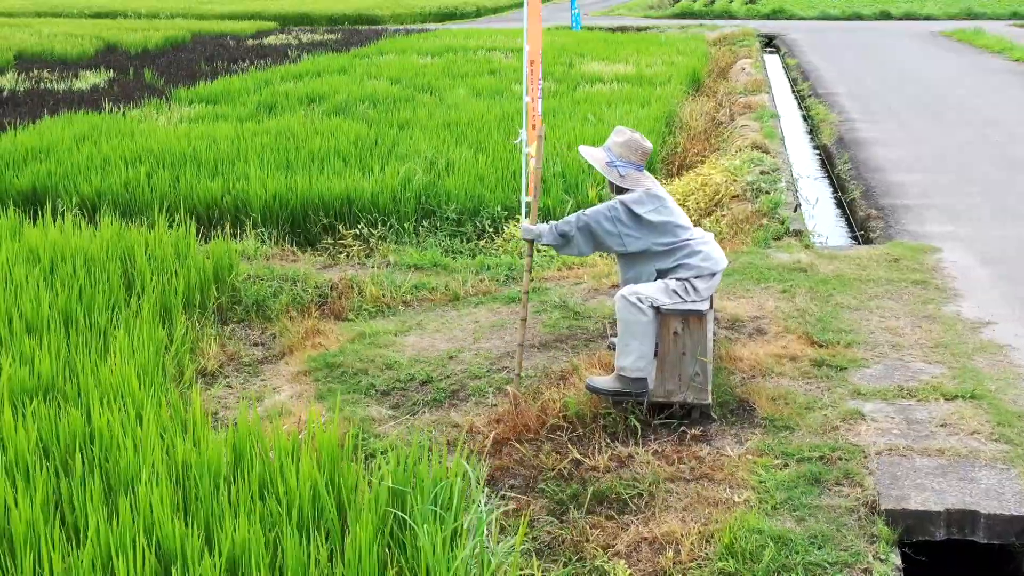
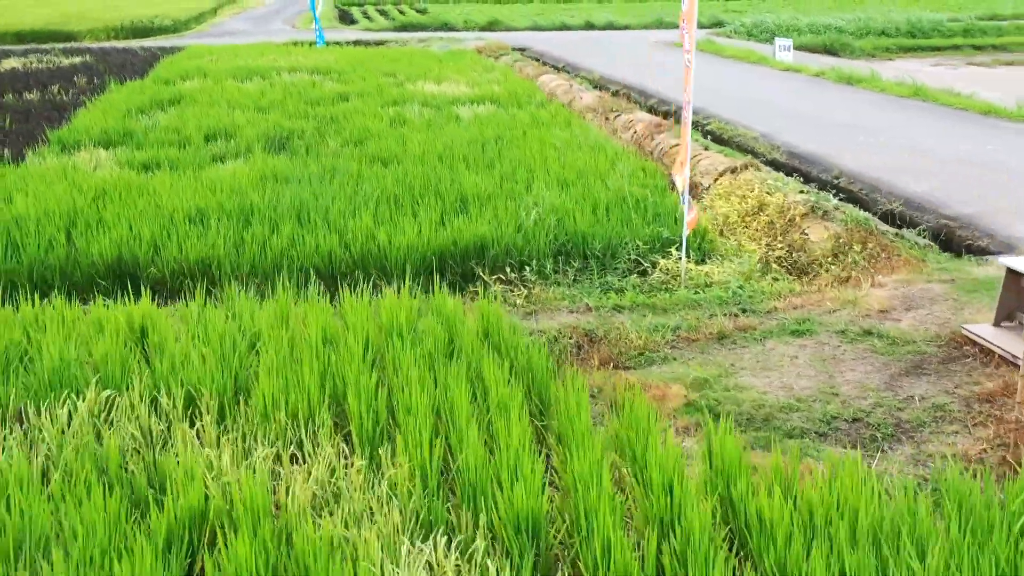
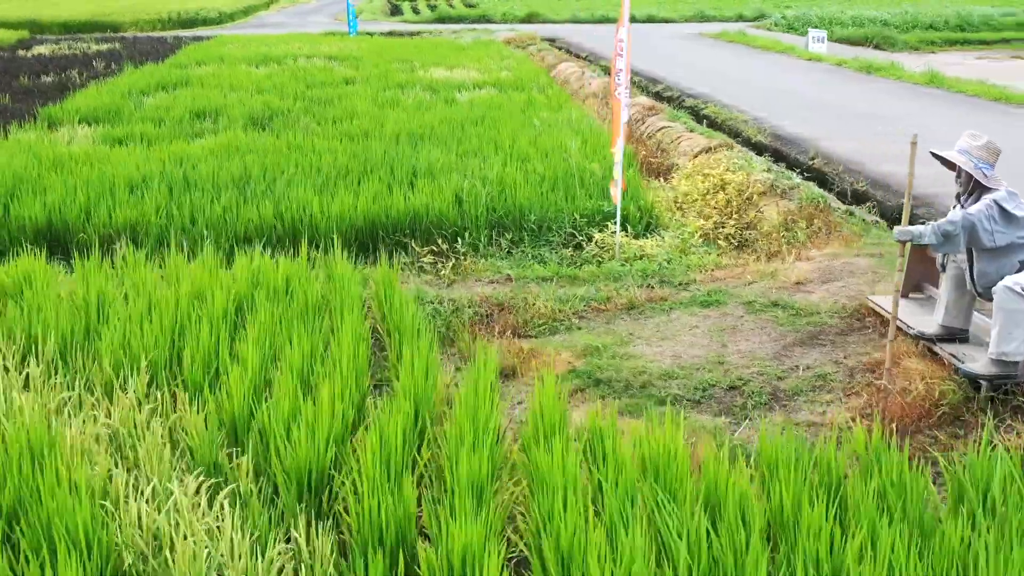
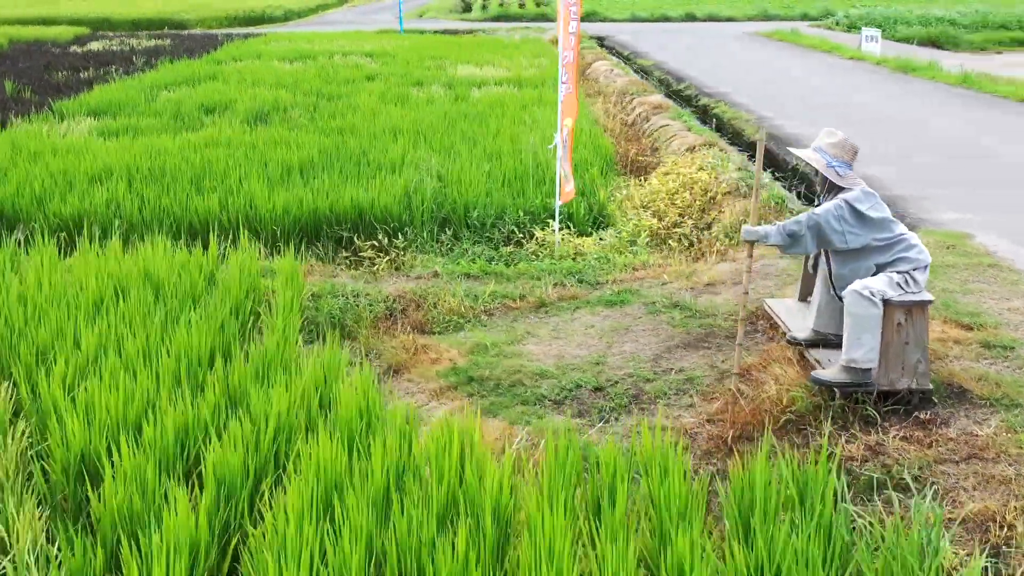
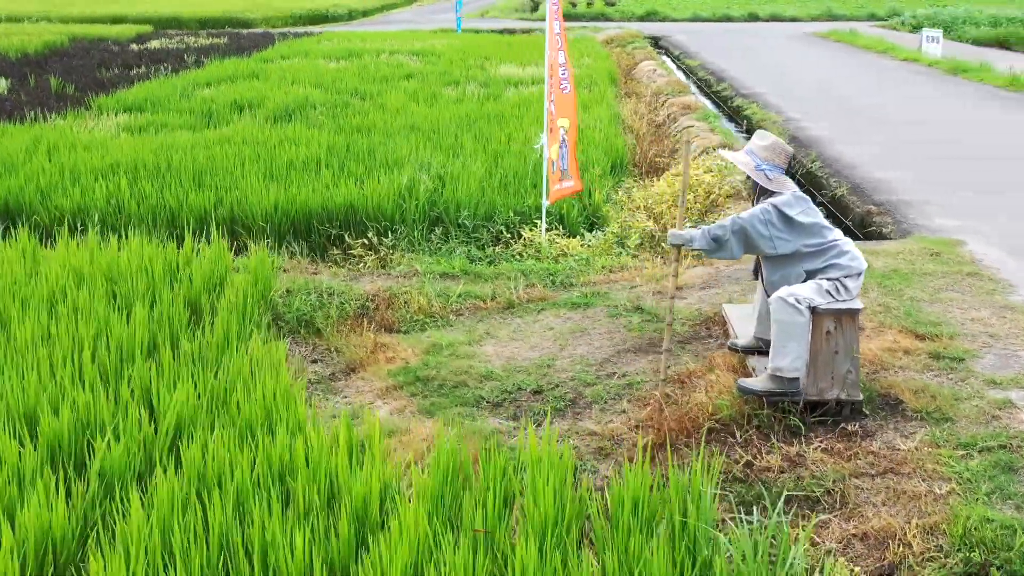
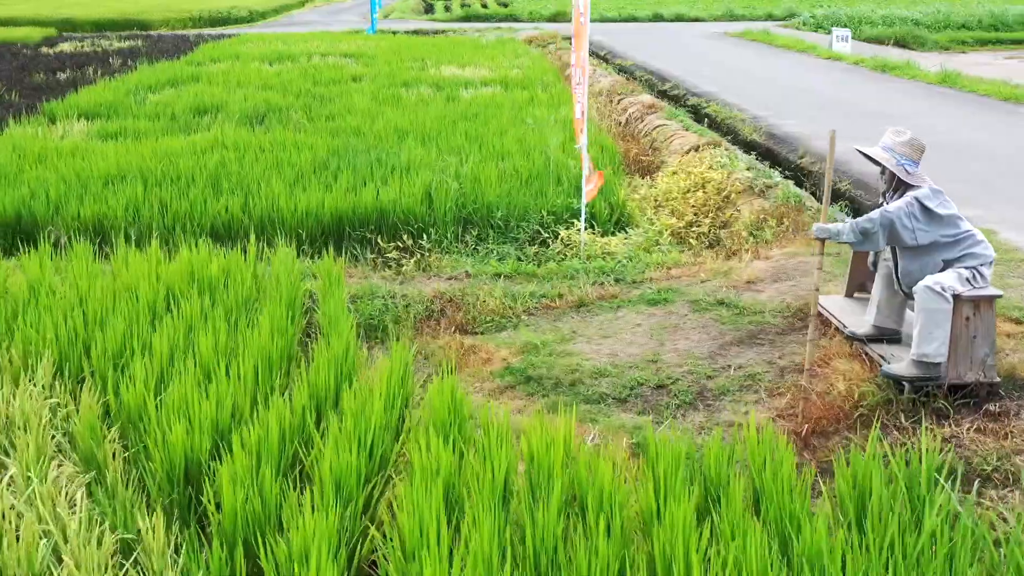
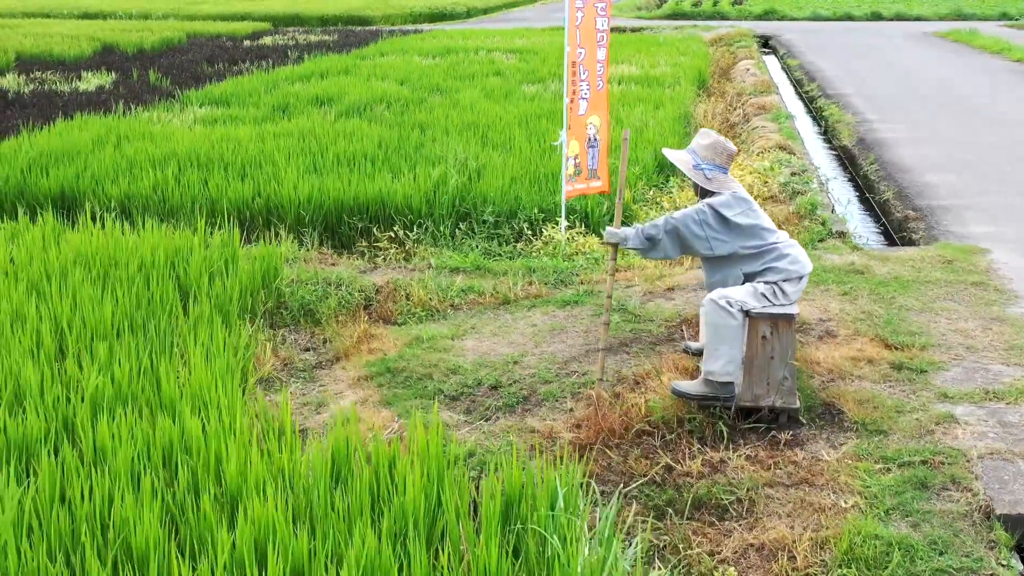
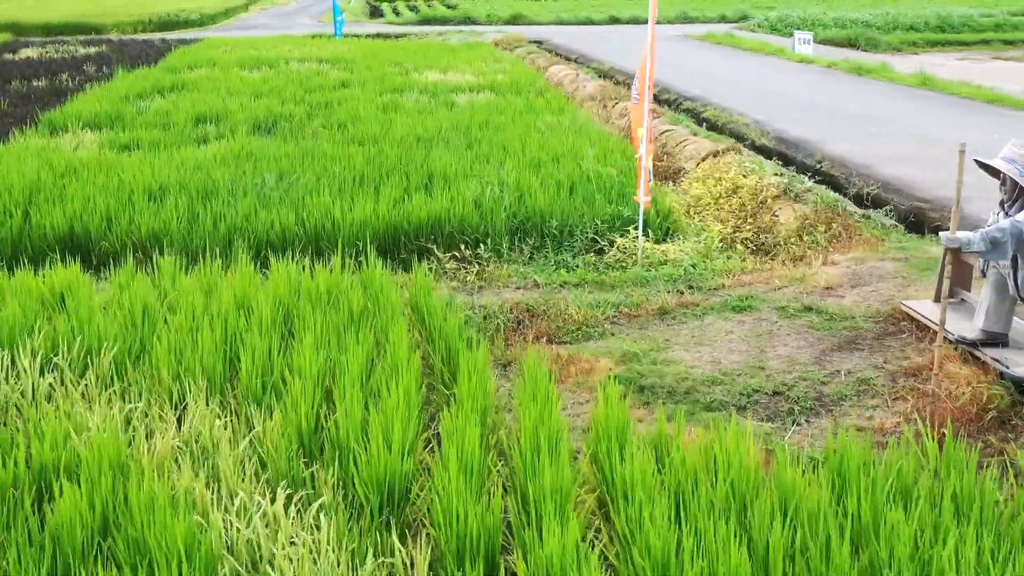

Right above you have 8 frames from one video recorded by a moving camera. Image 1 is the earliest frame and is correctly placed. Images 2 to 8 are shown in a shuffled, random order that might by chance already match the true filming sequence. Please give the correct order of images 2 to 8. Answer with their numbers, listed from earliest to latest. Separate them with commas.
7, 5, 4, 6, 3, 8, 2
